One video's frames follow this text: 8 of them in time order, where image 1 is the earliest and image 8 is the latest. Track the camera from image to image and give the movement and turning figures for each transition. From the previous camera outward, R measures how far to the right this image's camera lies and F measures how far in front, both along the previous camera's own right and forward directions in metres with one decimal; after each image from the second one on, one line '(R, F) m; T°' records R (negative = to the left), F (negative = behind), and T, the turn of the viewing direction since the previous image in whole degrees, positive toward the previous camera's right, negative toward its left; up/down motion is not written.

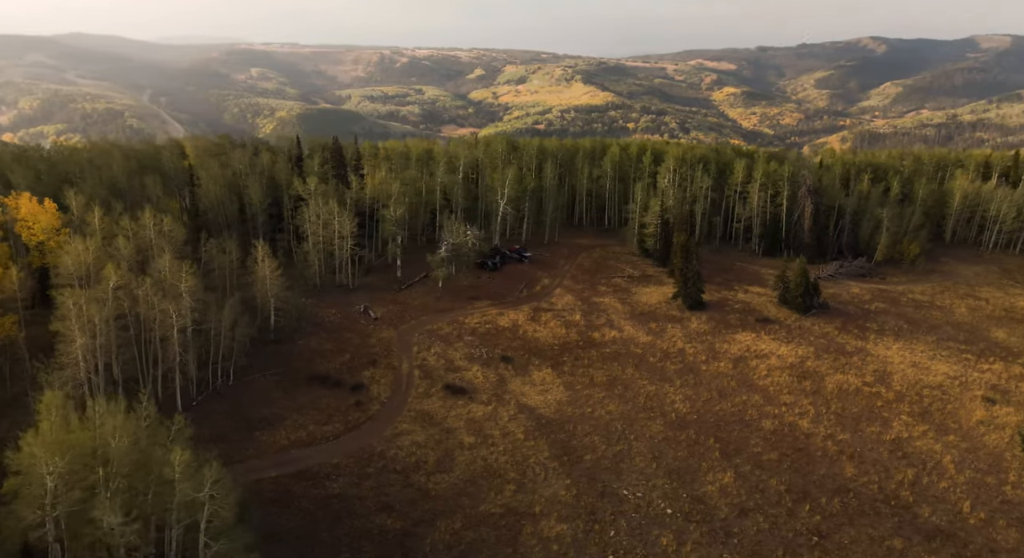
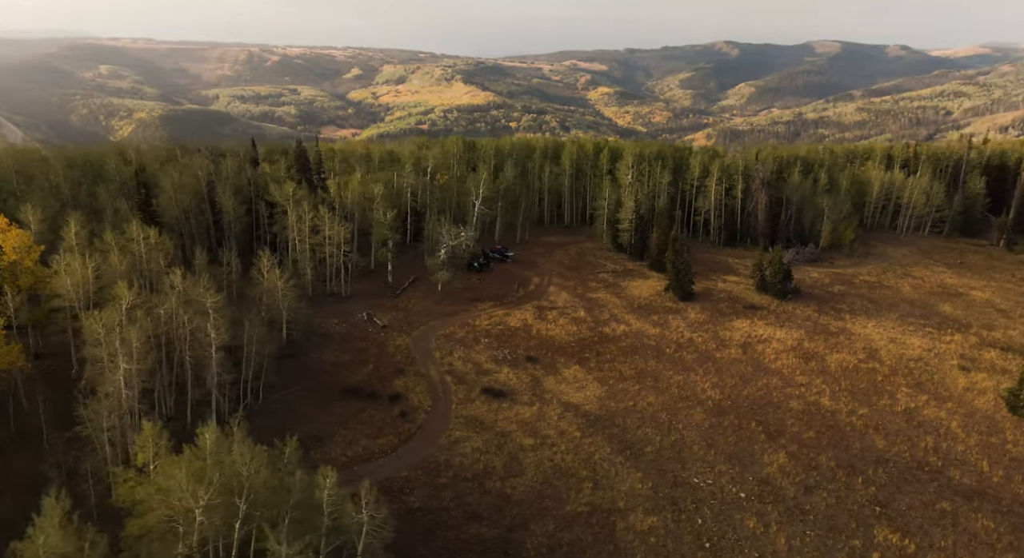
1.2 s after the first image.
(-14.9, +1.6) m; +10°
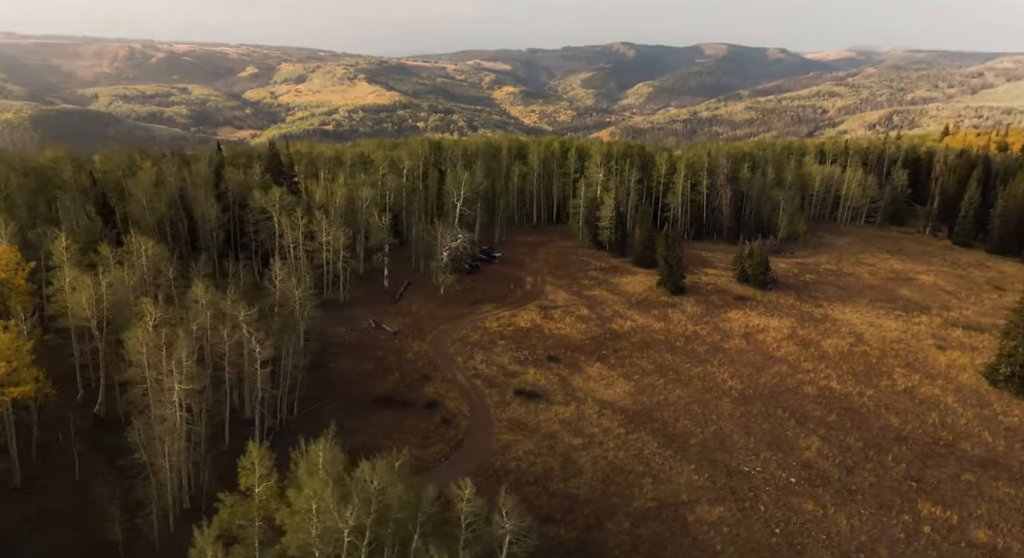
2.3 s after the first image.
(-11.9, +1.4) m; +8°
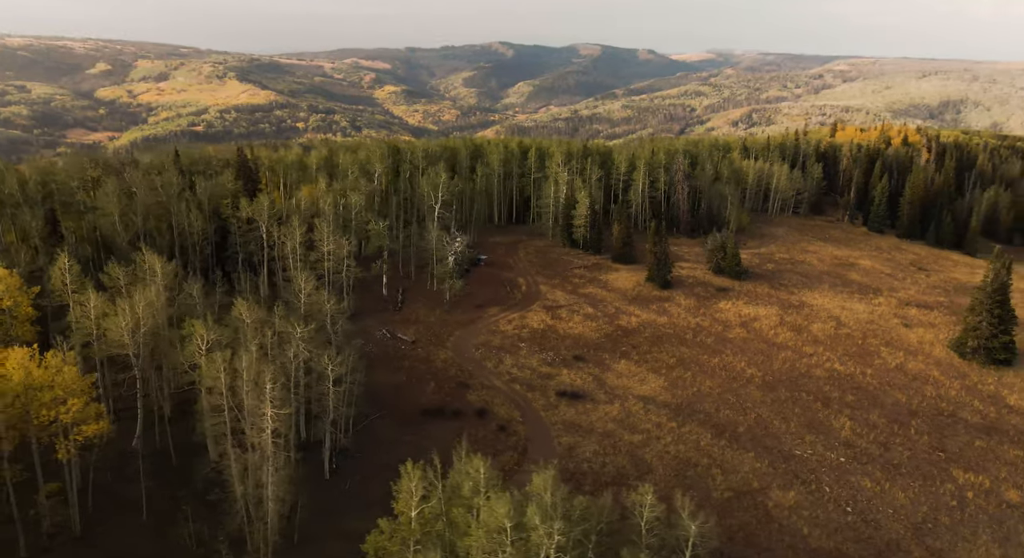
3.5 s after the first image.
(-14.6, +2.2) m; +10°
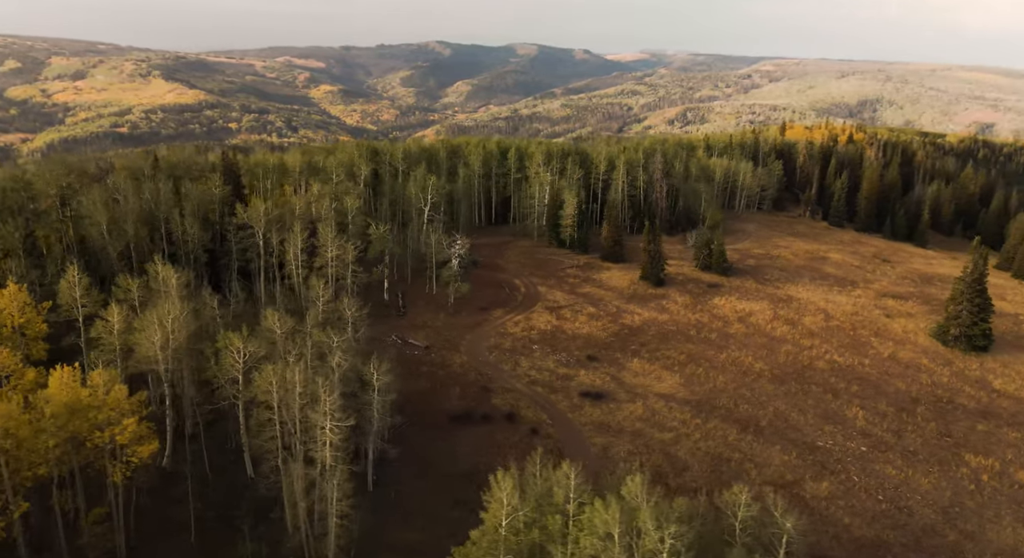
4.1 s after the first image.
(-7.7, +1.0) m; +5°
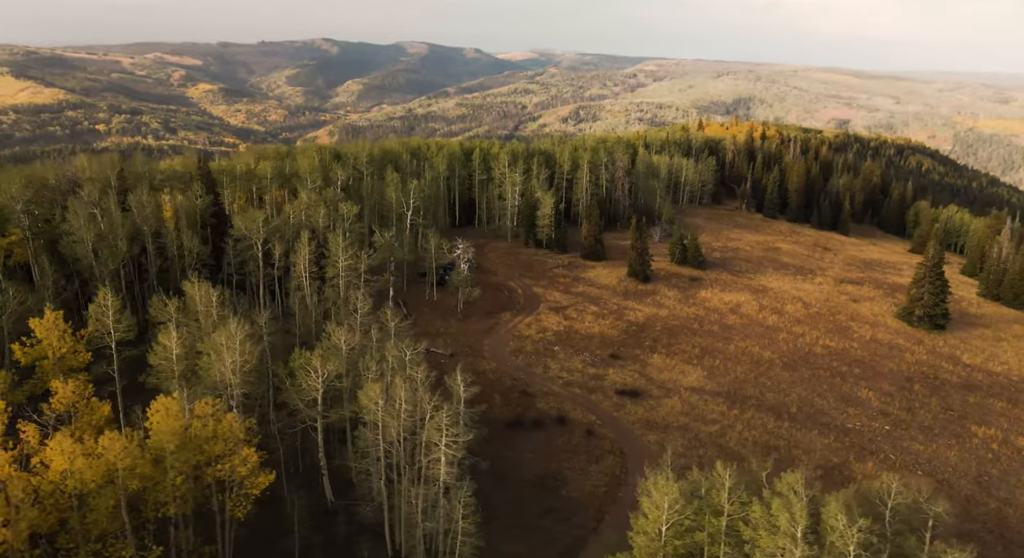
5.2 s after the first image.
(-13.2, +2.0) m; +9°
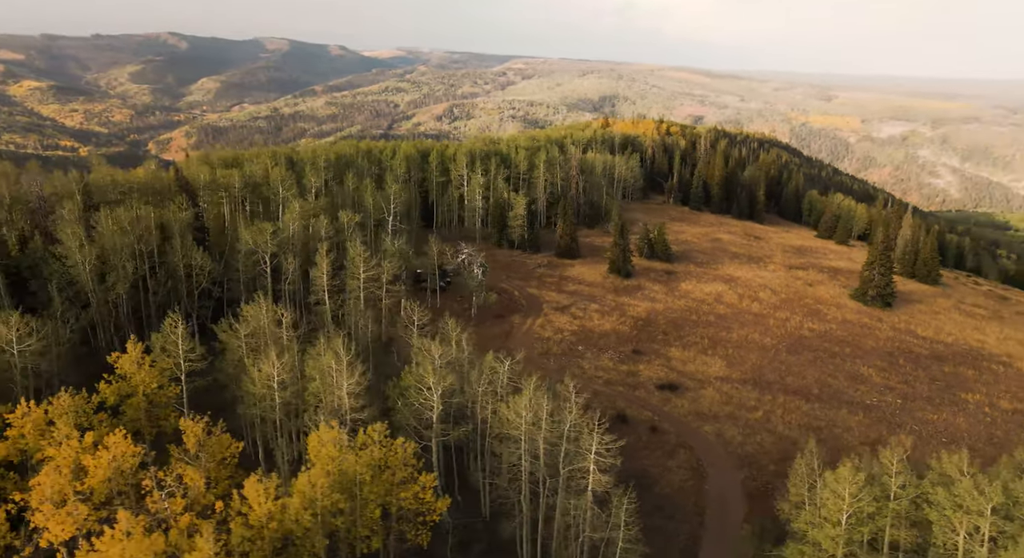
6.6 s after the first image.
(-15.8, +2.5) m; +10°
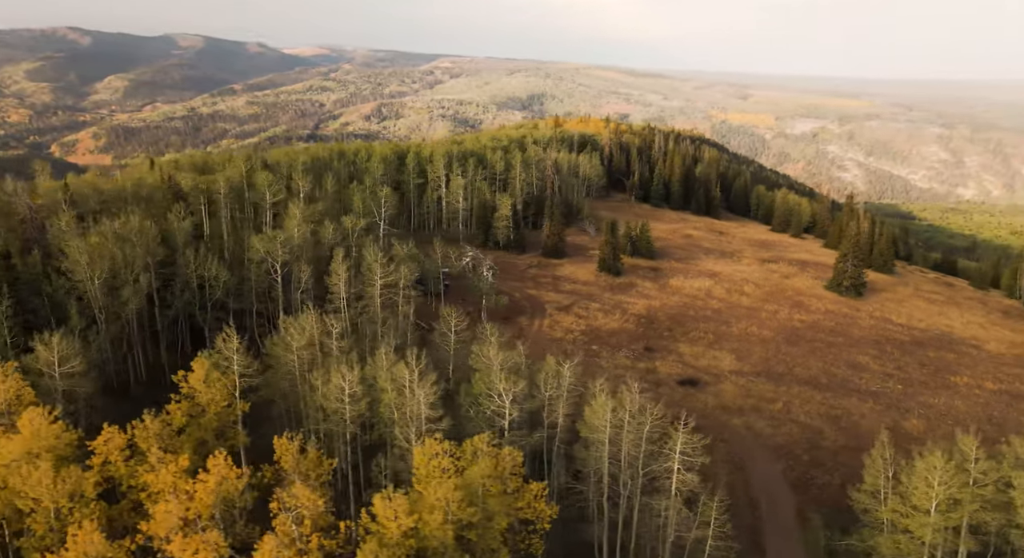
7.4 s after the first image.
(-8.9, +1.2) m; +6°
